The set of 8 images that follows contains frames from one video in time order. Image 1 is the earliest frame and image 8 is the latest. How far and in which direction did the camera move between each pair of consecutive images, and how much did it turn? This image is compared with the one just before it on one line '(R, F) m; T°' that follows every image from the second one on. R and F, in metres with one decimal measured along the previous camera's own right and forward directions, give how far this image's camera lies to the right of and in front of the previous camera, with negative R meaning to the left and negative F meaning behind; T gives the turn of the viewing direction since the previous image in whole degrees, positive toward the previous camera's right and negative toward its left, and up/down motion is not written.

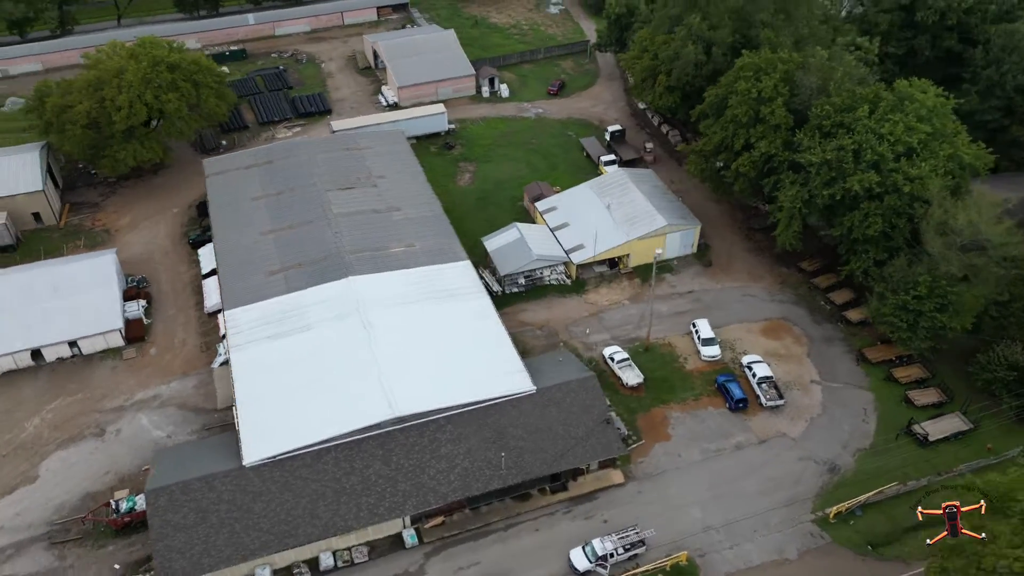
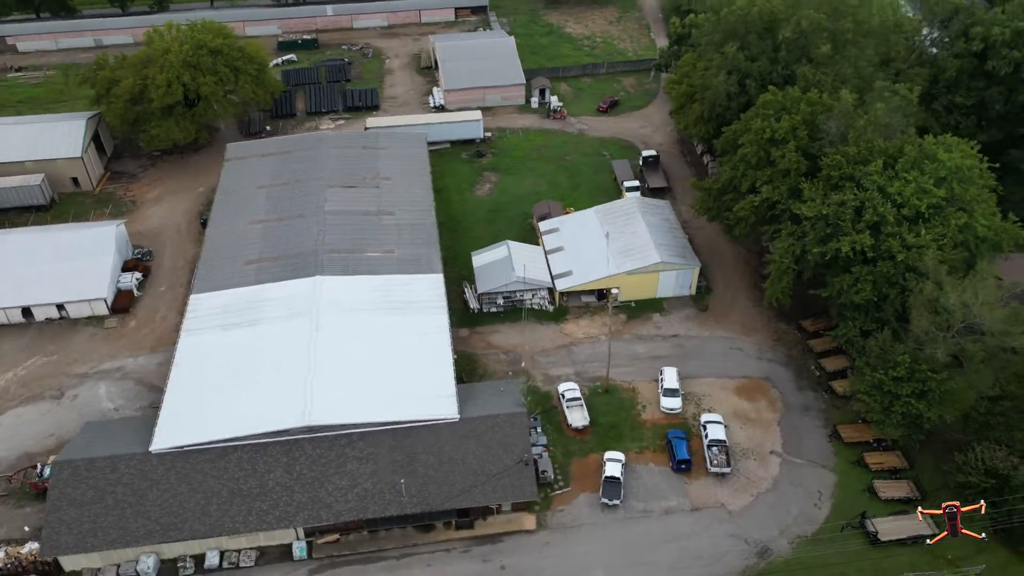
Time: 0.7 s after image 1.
(+7.8, +2.1) m; -9°
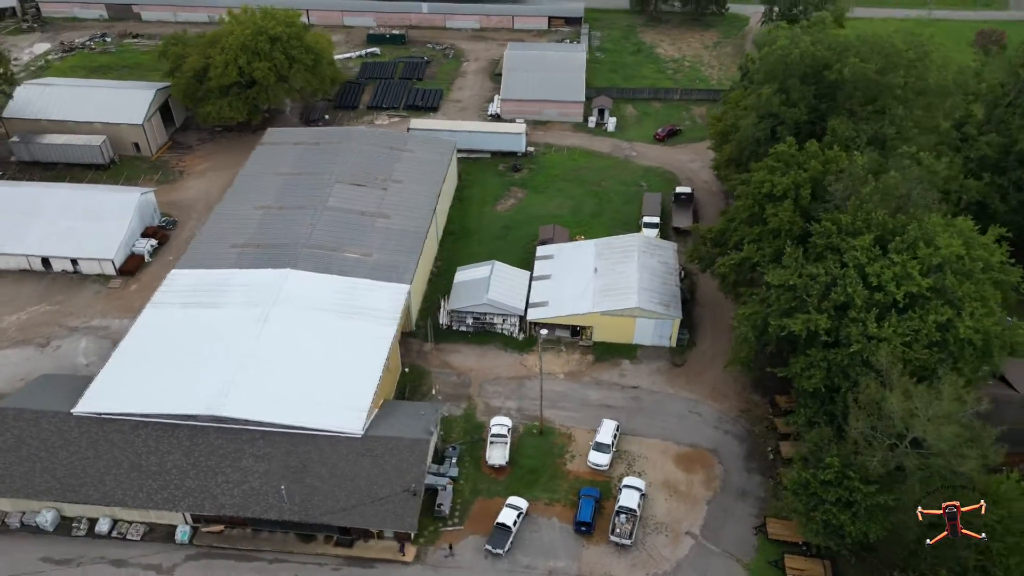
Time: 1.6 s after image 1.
(+9.1, +2.0) m; -10°
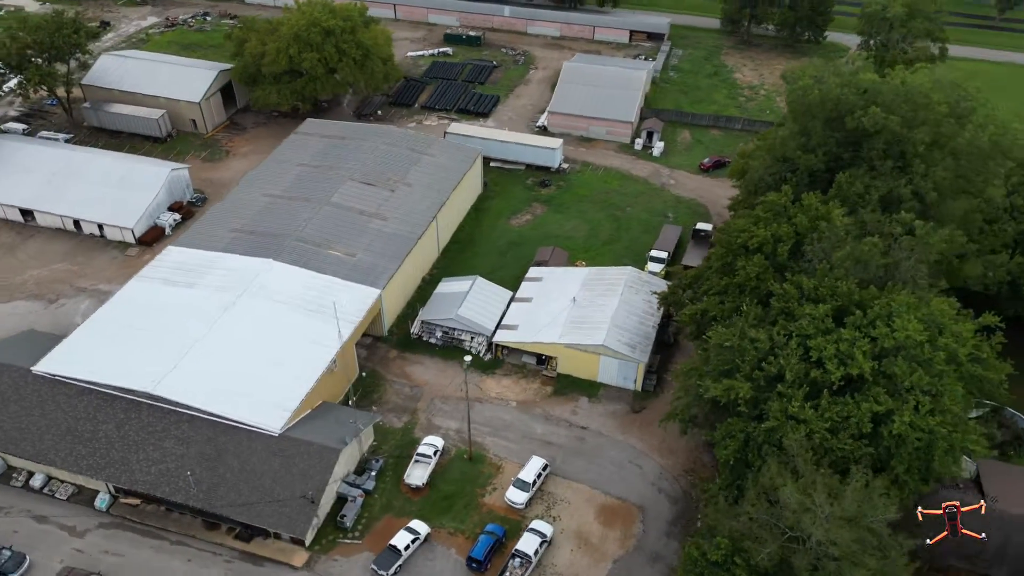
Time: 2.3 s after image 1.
(+8.1, +1.7) m; -9°
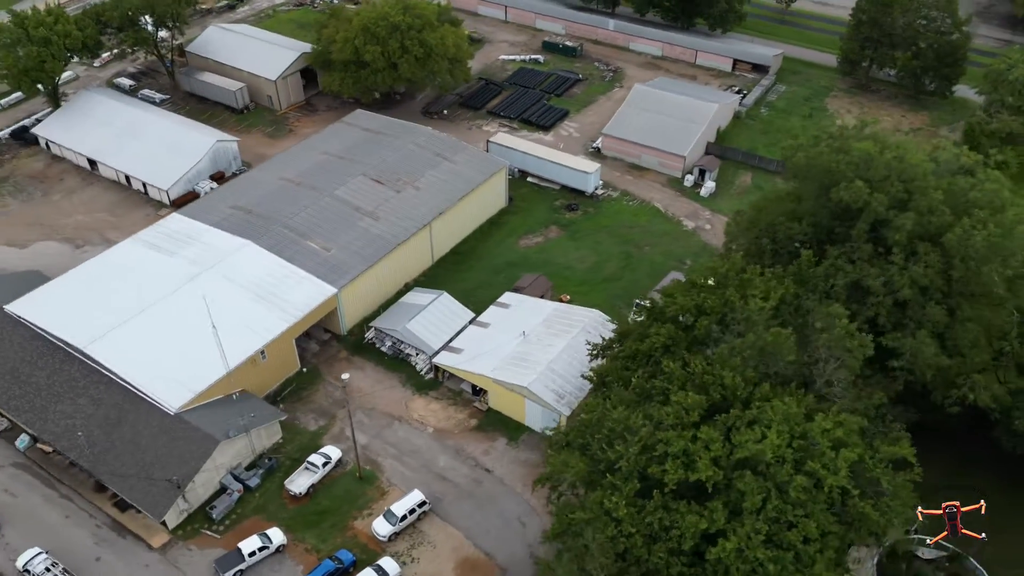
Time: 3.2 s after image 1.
(+10.7, +3.0) m; -12°
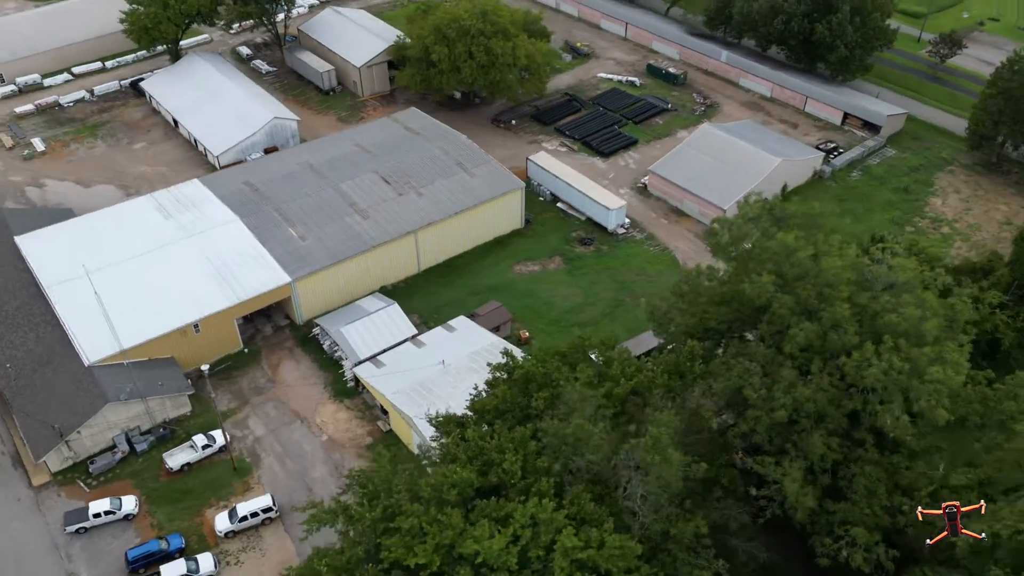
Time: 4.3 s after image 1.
(+12.0, +3.4) m; -13°
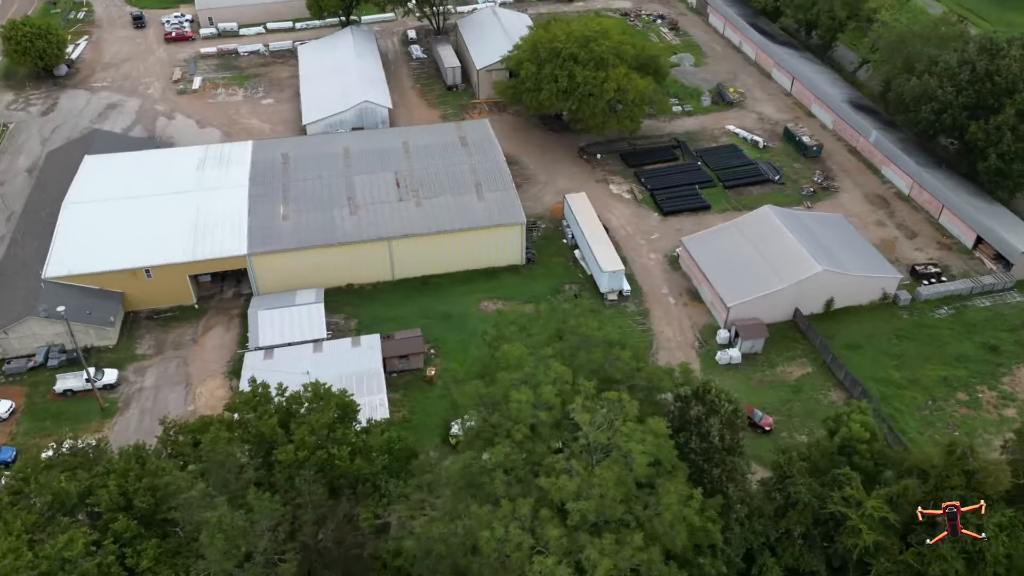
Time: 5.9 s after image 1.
(+17.0, +5.6) m; -20°
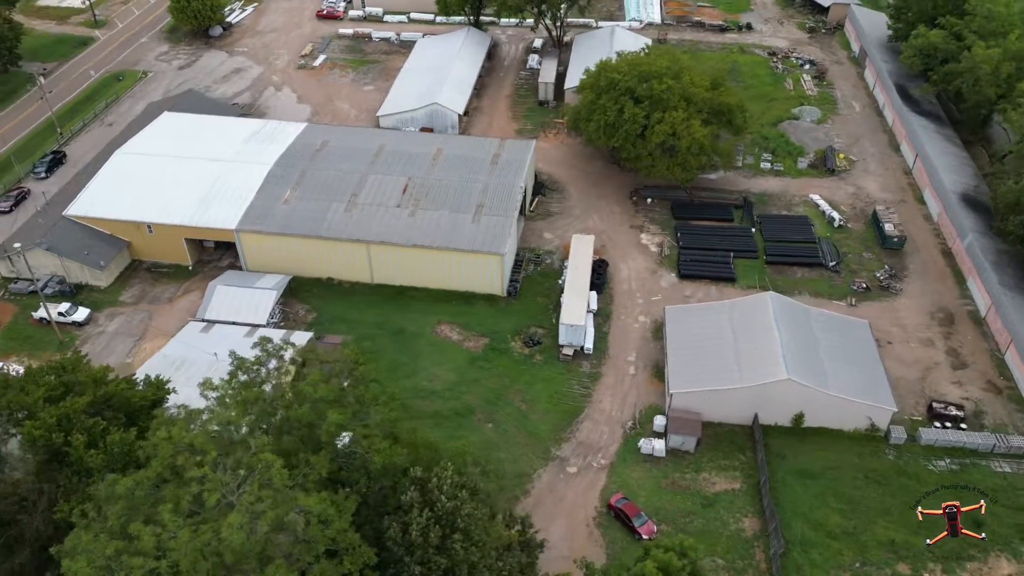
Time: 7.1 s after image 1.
(+13.7, +3.7) m; -15°
